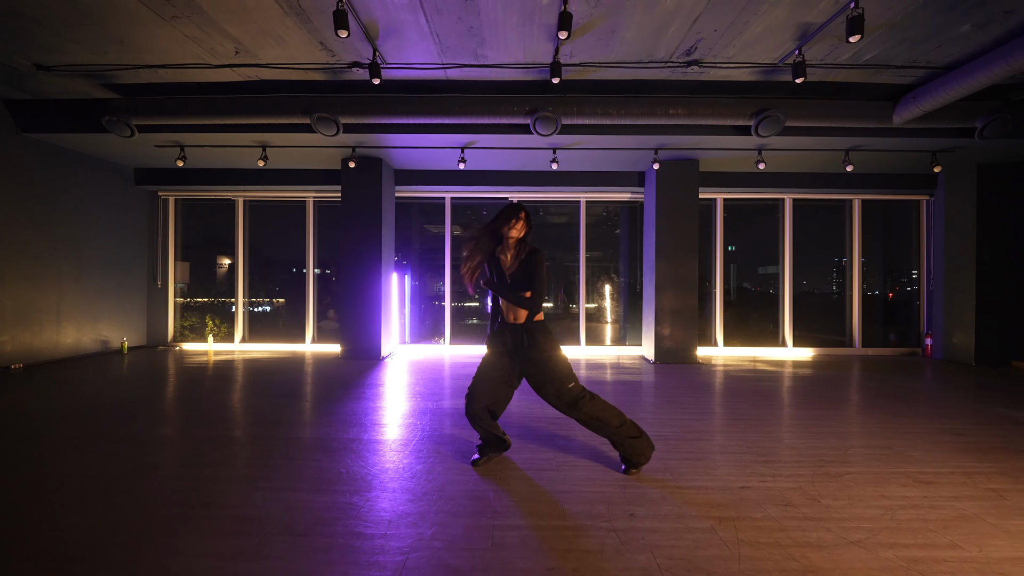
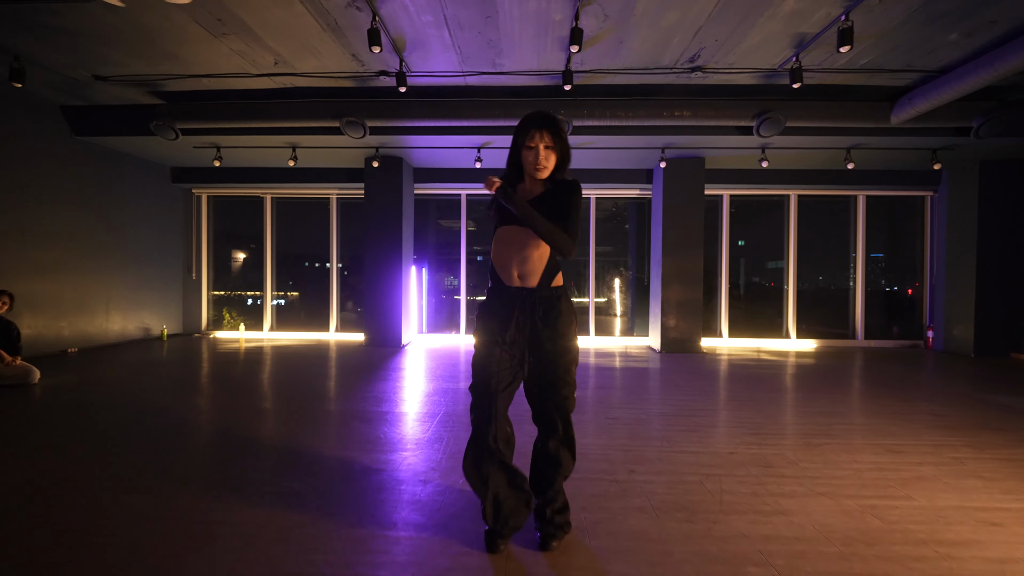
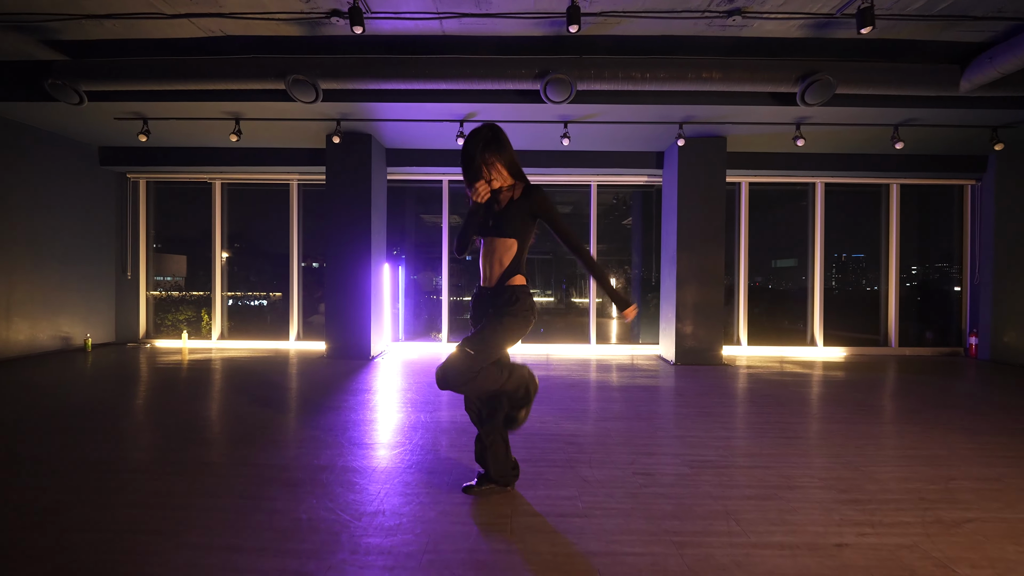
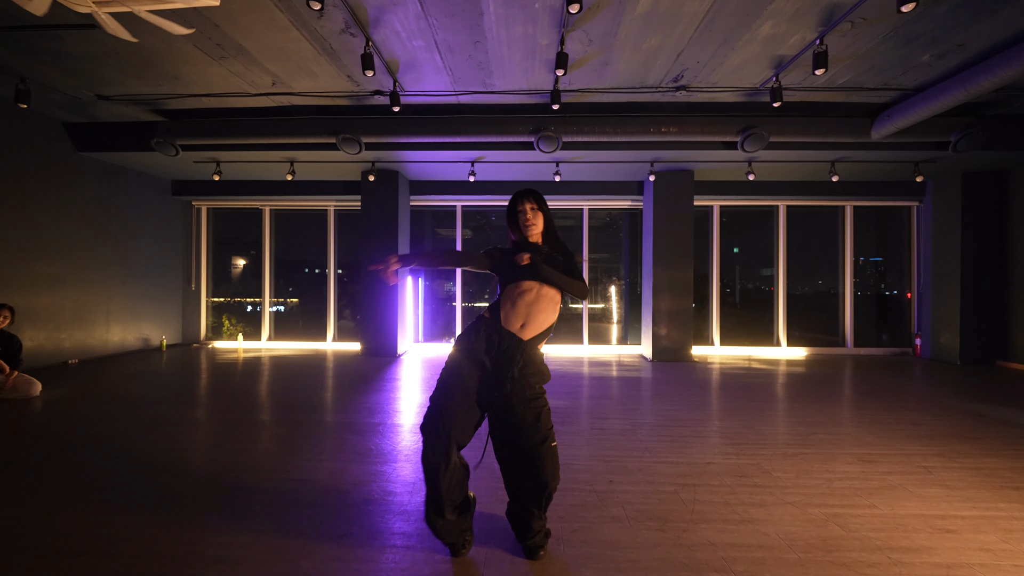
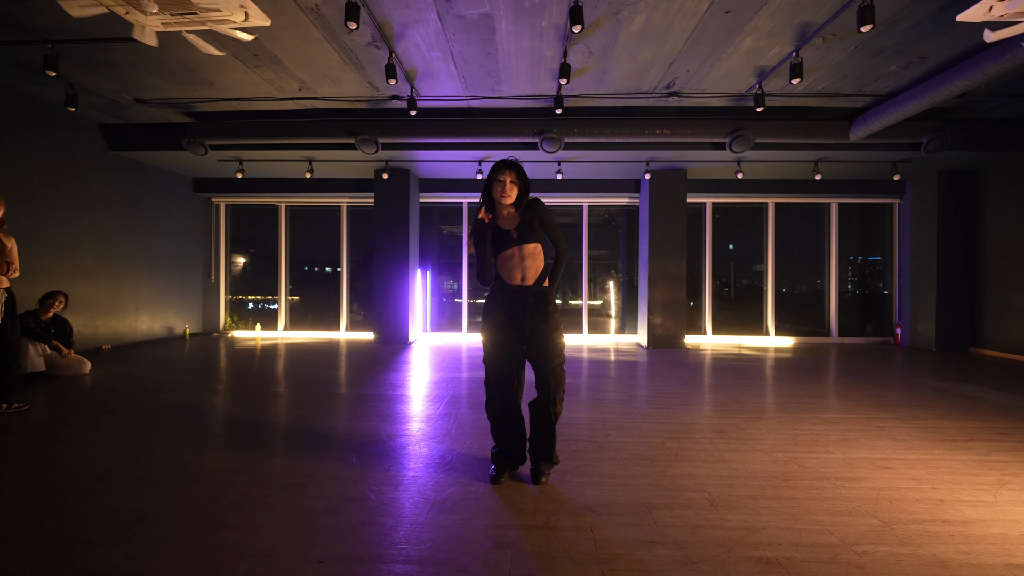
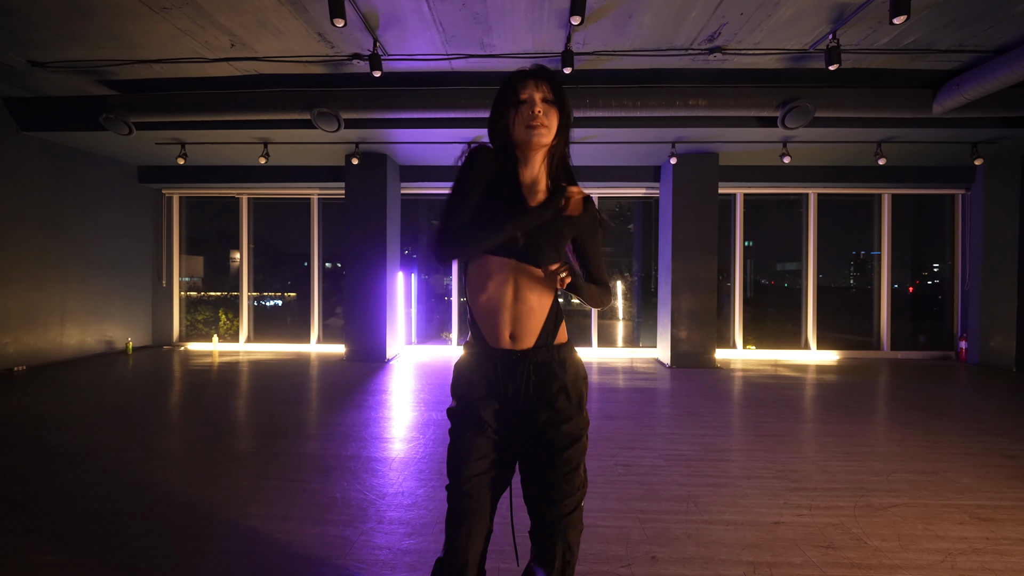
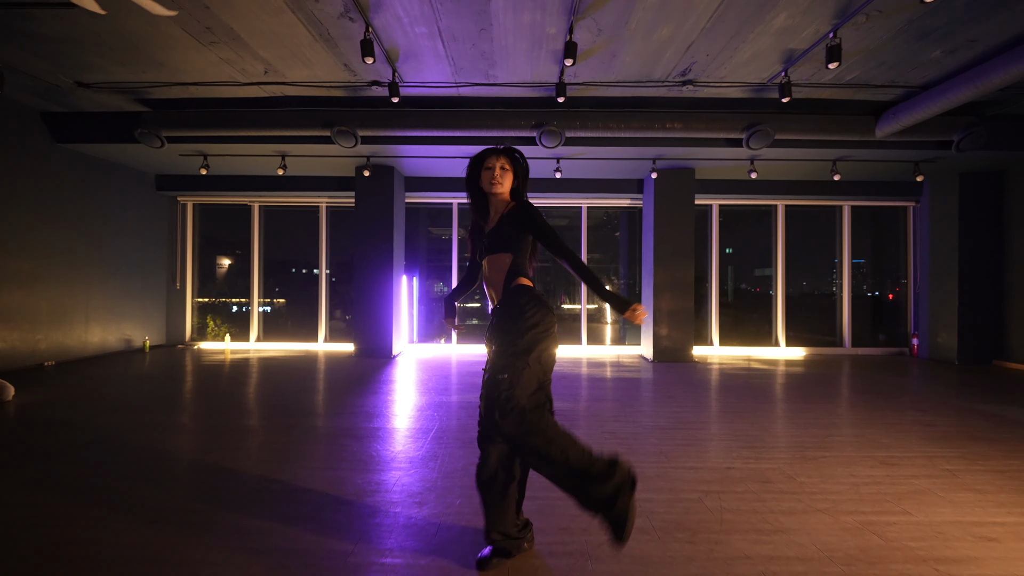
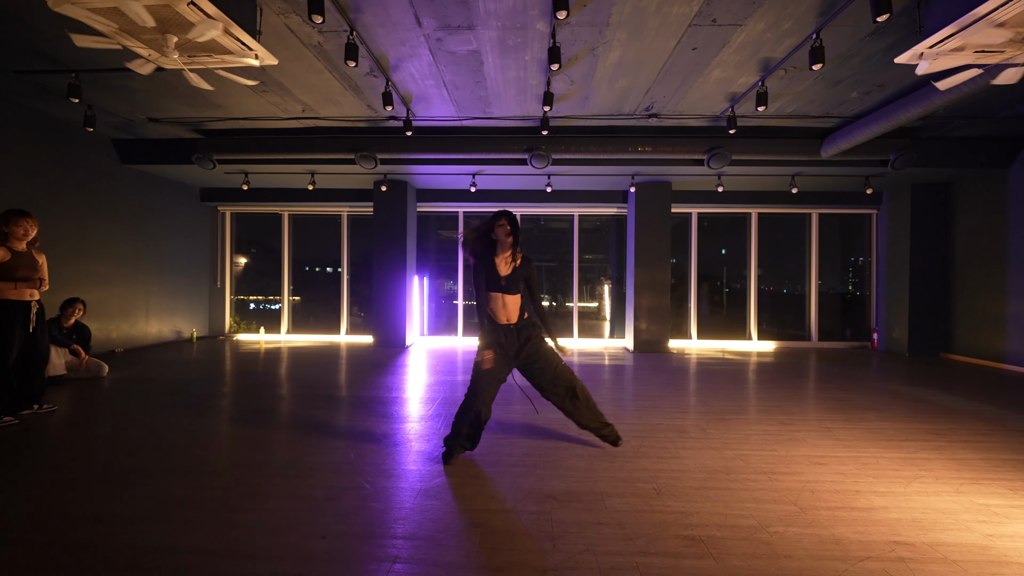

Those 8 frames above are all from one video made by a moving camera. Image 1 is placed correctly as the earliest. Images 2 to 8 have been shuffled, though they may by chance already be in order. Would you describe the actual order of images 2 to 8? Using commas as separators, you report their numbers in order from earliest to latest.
3, 7, 5, 2, 6, 4, 8
